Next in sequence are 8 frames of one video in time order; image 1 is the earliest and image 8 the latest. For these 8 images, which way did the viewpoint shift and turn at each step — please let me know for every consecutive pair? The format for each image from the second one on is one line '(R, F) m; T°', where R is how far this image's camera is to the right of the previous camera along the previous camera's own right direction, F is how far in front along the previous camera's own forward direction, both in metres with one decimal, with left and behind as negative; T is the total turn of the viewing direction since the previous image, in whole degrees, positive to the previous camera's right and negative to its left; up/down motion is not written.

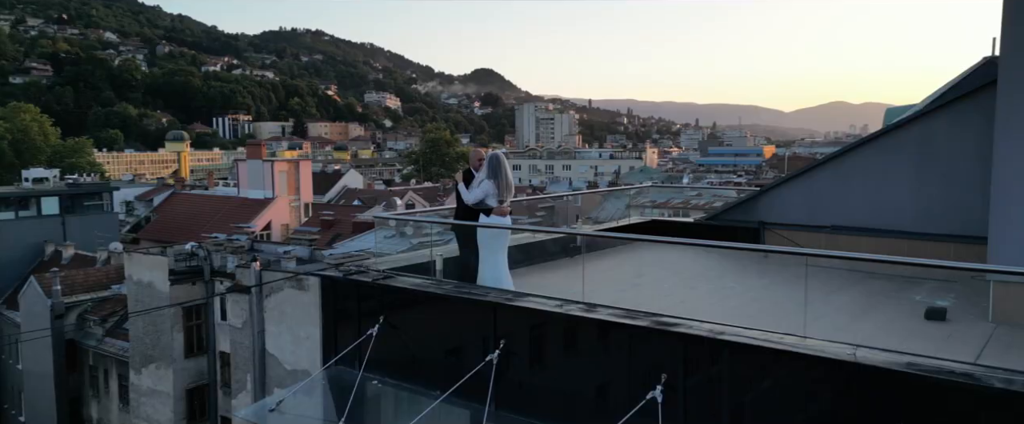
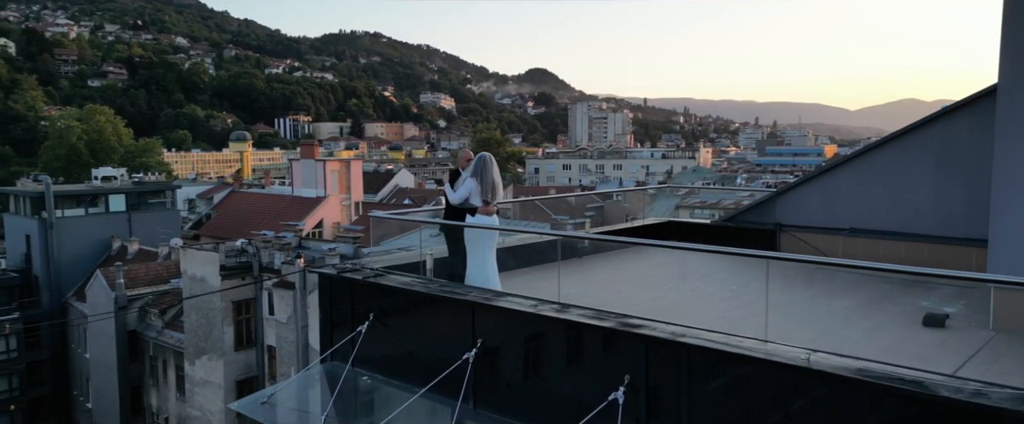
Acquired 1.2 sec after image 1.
(+0.6, -0.1) m; -5°
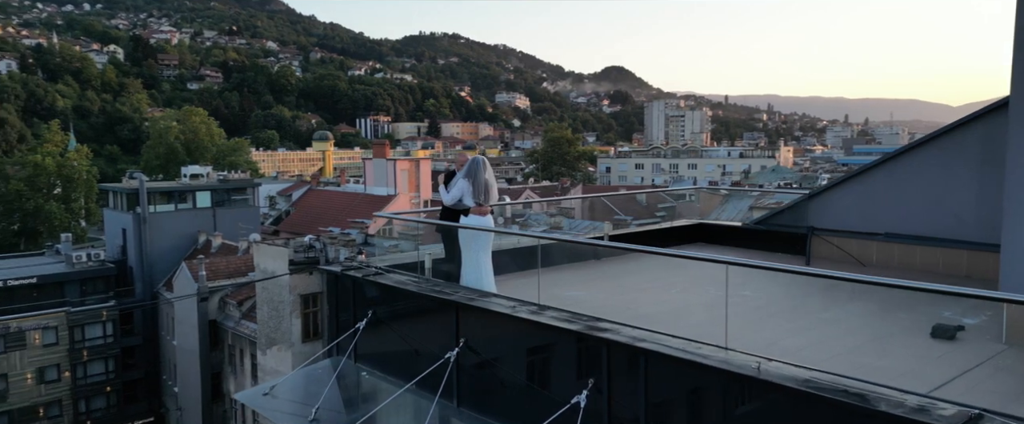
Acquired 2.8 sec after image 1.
(+0.7, -0.1) m; -7°
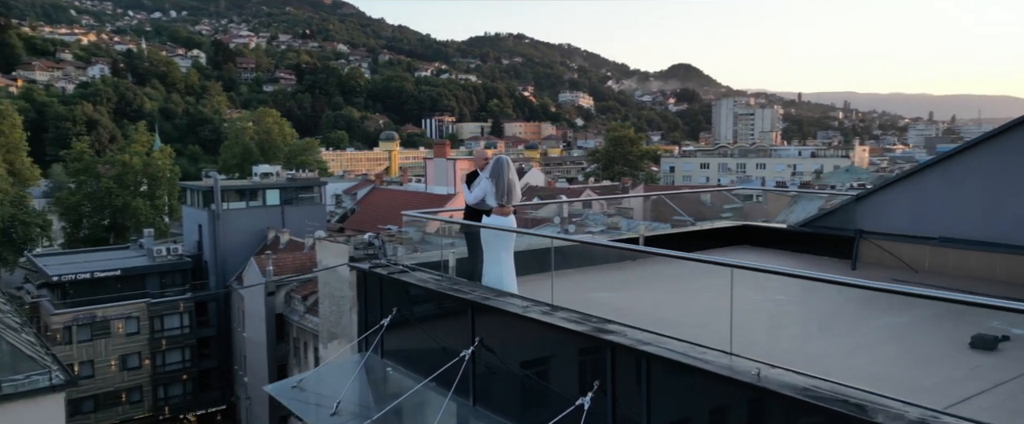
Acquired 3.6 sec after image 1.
(+0.4, 0.0) m; -6°
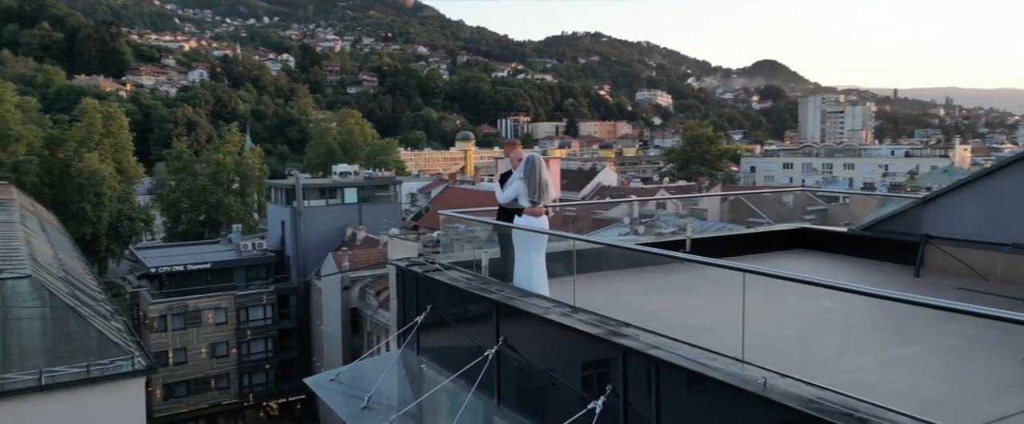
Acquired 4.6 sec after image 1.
(+0.4, 0.0) m; -7°
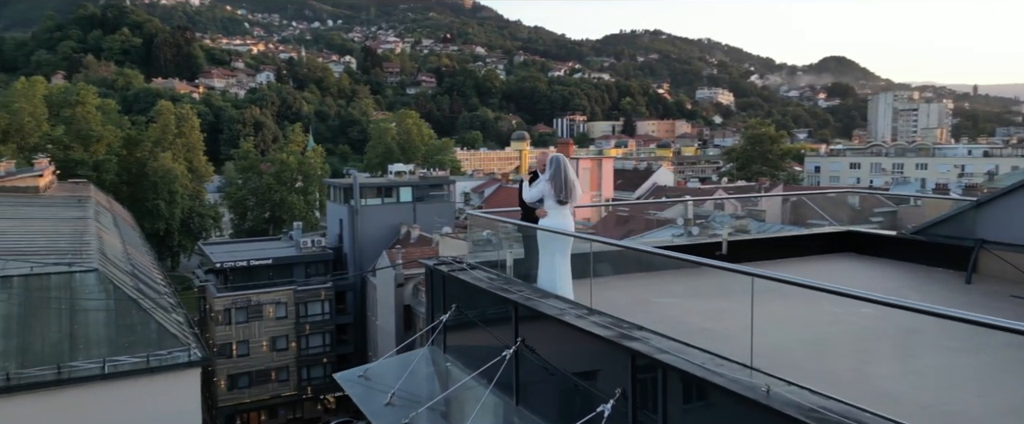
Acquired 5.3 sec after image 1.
(+0.3, 0.0) m; -5°
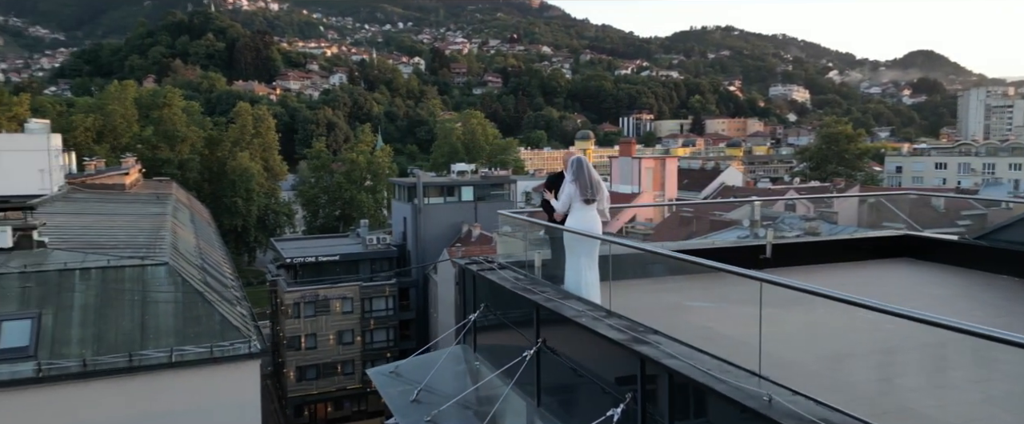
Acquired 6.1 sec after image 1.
(+0.4, 0.0) m; -6°
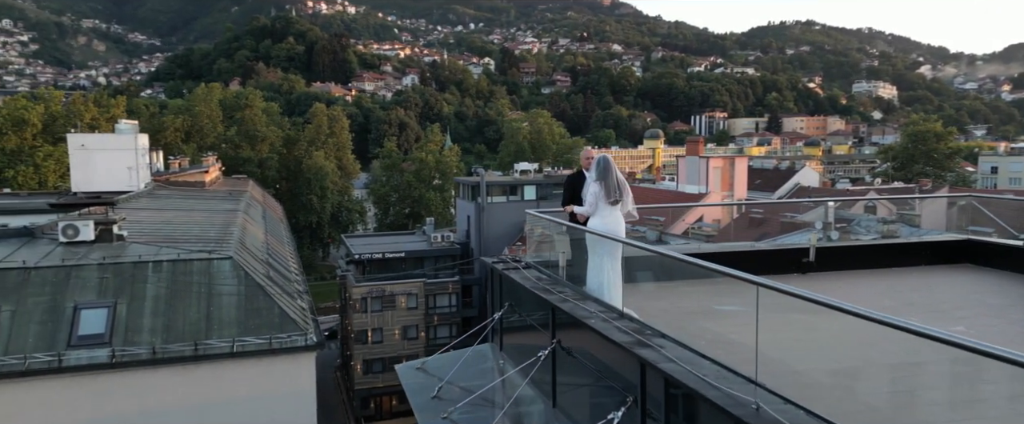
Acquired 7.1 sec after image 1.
(+0.5, +0.1) m; -6°
